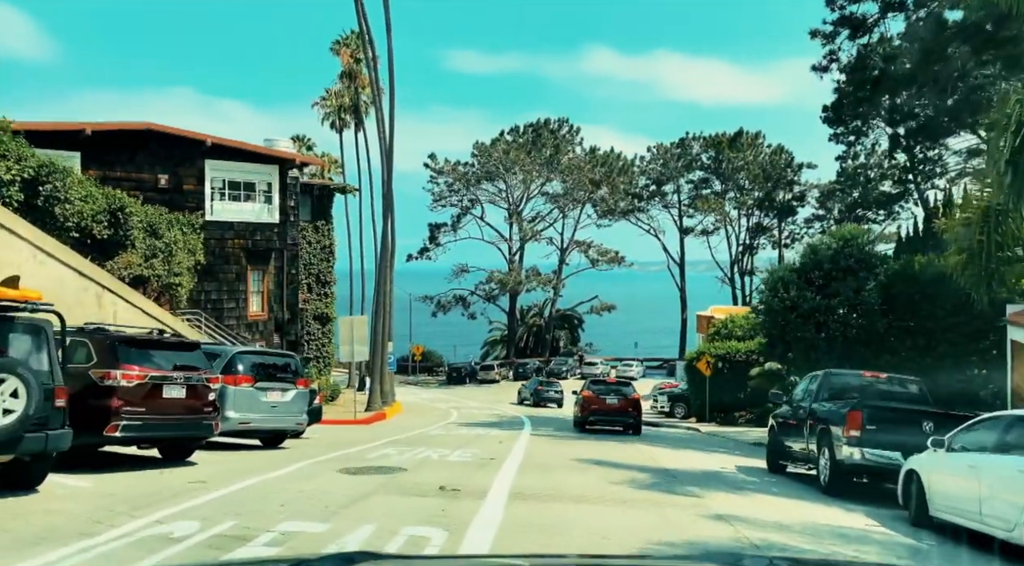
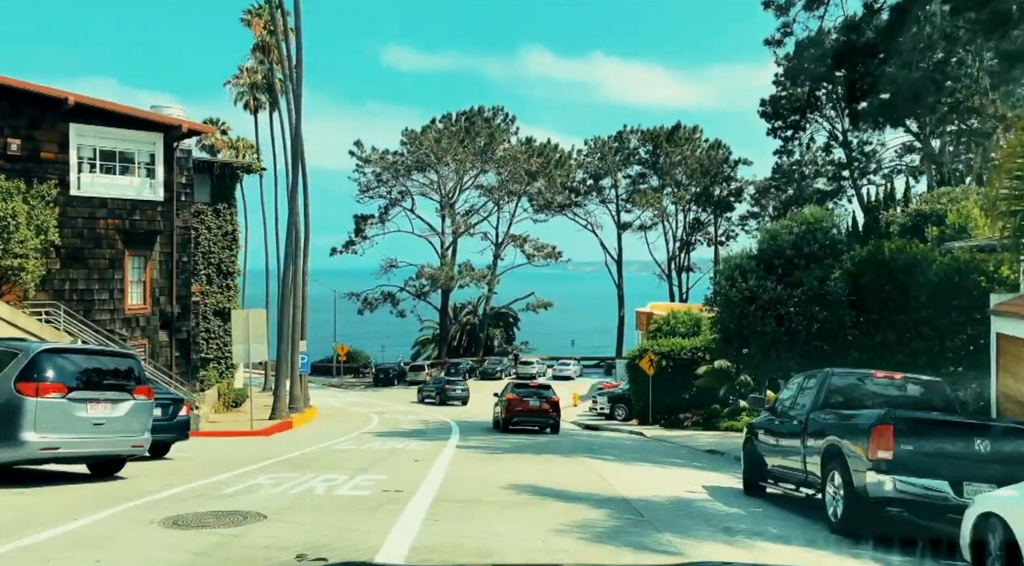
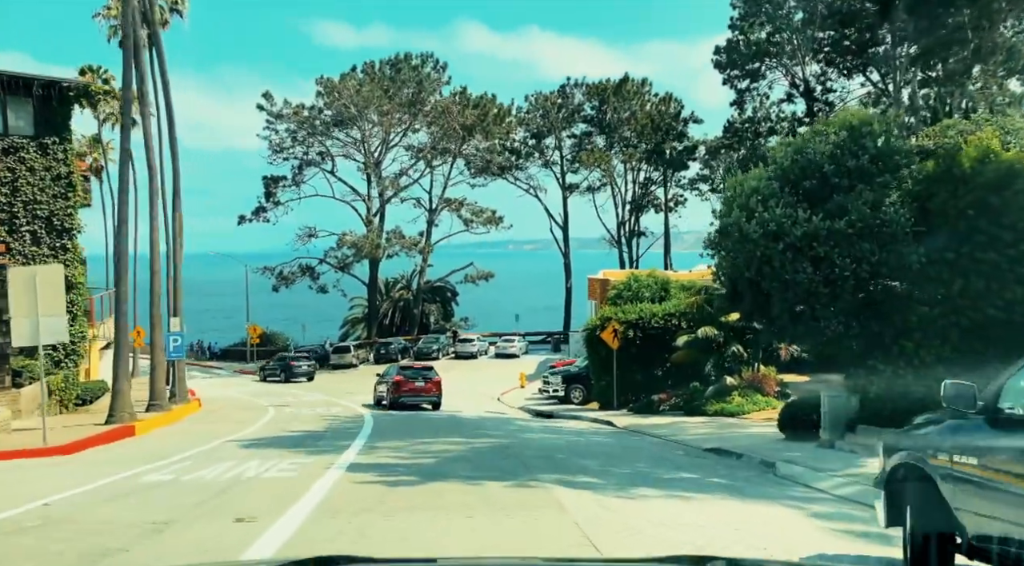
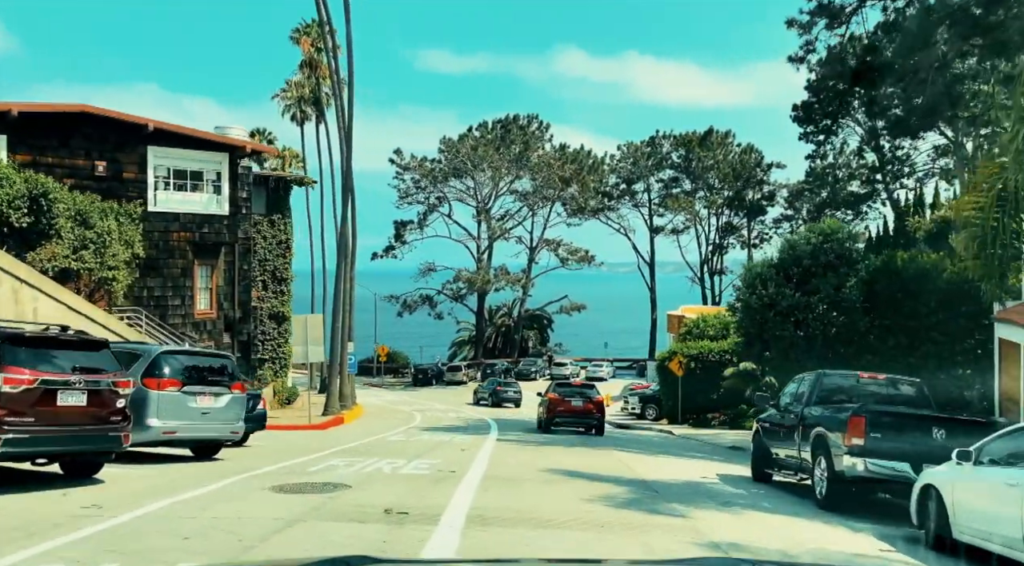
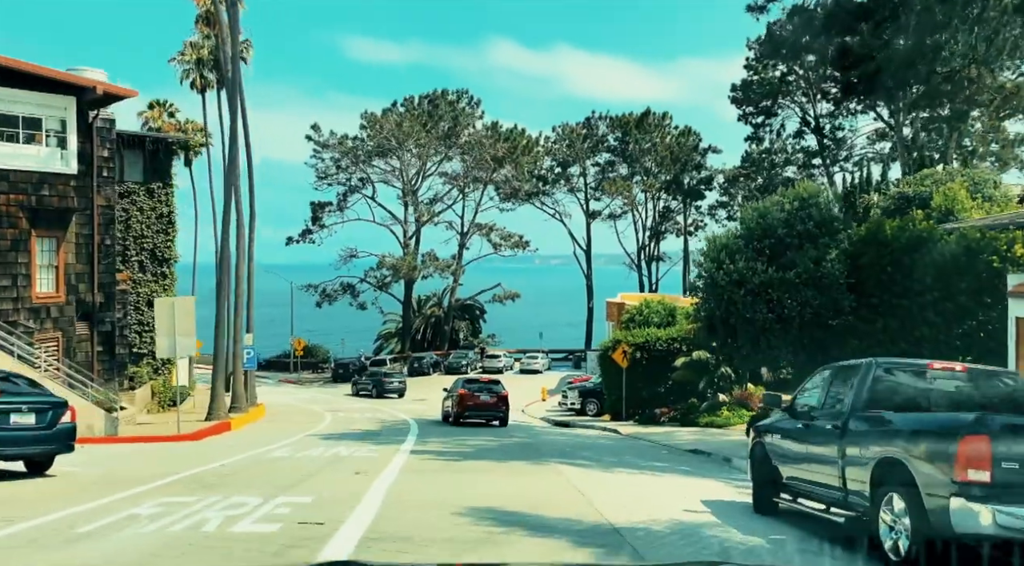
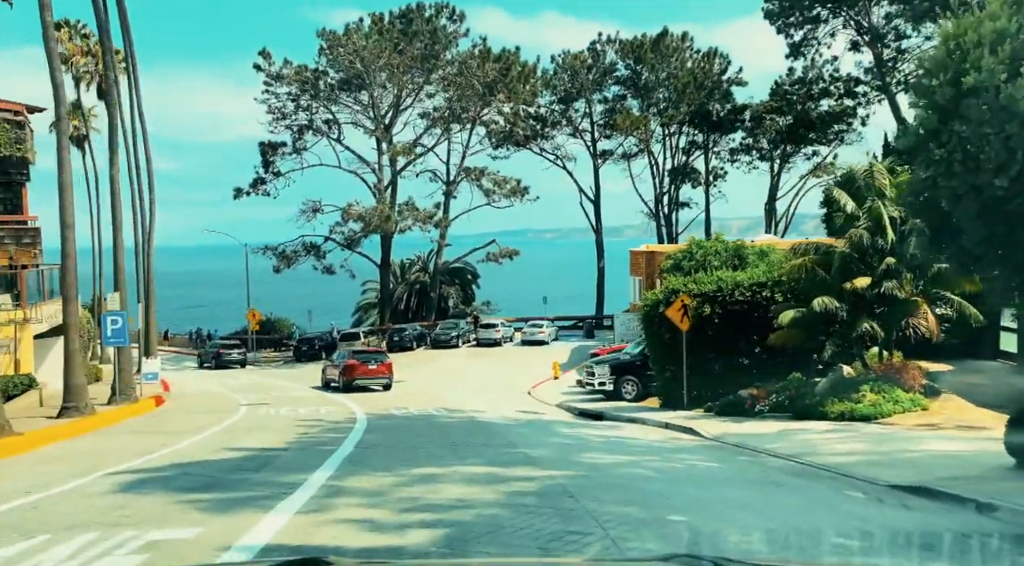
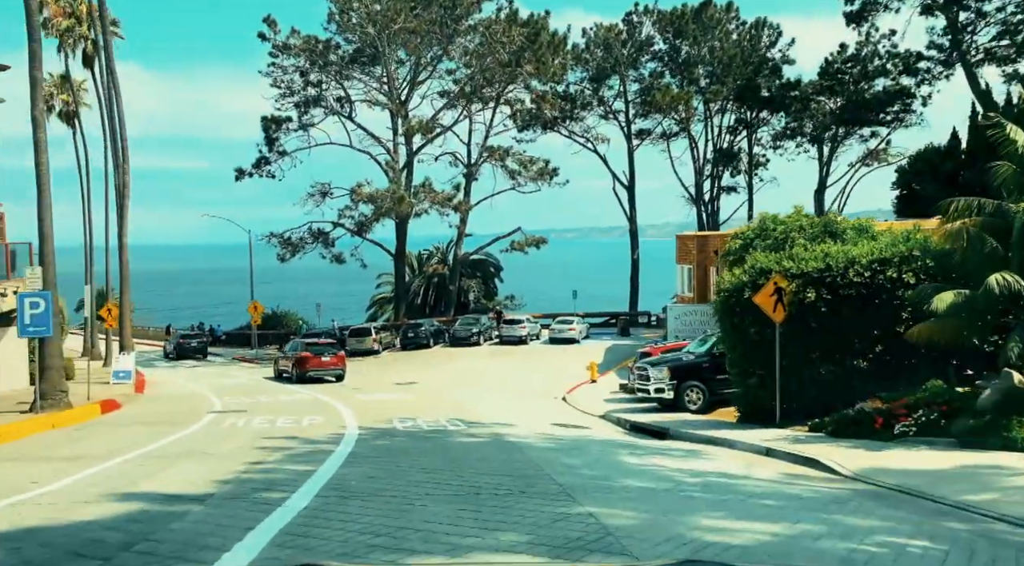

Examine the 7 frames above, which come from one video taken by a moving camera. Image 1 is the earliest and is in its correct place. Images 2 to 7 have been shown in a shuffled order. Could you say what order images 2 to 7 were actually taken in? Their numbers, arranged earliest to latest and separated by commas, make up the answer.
4, 2, 5, 3, 6, 7
